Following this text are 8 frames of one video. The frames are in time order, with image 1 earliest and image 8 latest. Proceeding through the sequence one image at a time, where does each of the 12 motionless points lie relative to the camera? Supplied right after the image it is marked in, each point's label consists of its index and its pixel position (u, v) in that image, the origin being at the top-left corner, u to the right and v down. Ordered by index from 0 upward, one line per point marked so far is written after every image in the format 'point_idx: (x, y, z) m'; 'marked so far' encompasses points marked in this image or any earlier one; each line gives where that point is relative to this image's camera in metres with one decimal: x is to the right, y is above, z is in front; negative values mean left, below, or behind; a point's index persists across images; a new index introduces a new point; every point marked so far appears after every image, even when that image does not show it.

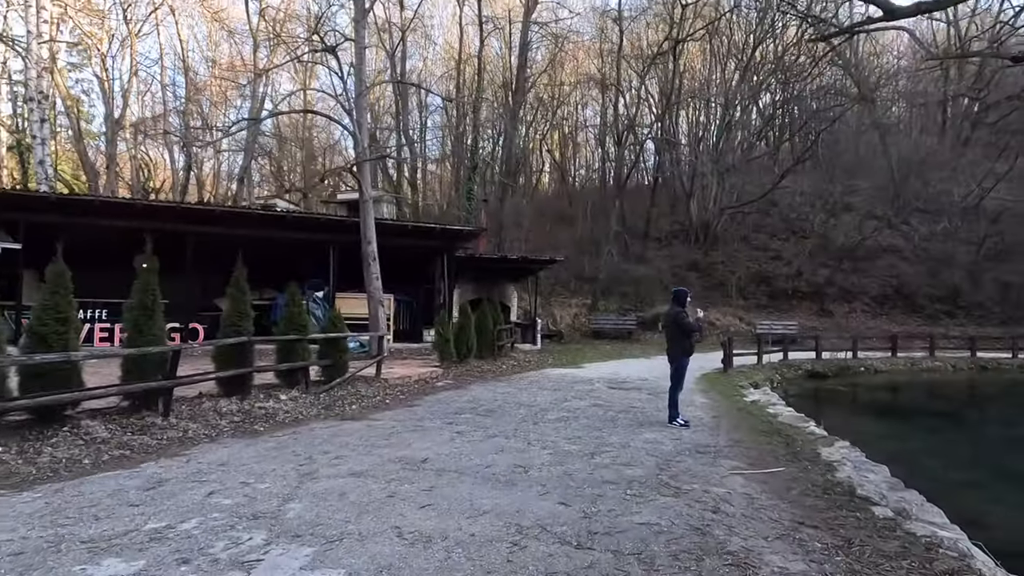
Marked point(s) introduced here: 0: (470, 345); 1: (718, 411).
0: (-0.7, -1.0, +11.4) m
1: (+2.4, -1.4, +7.7) m
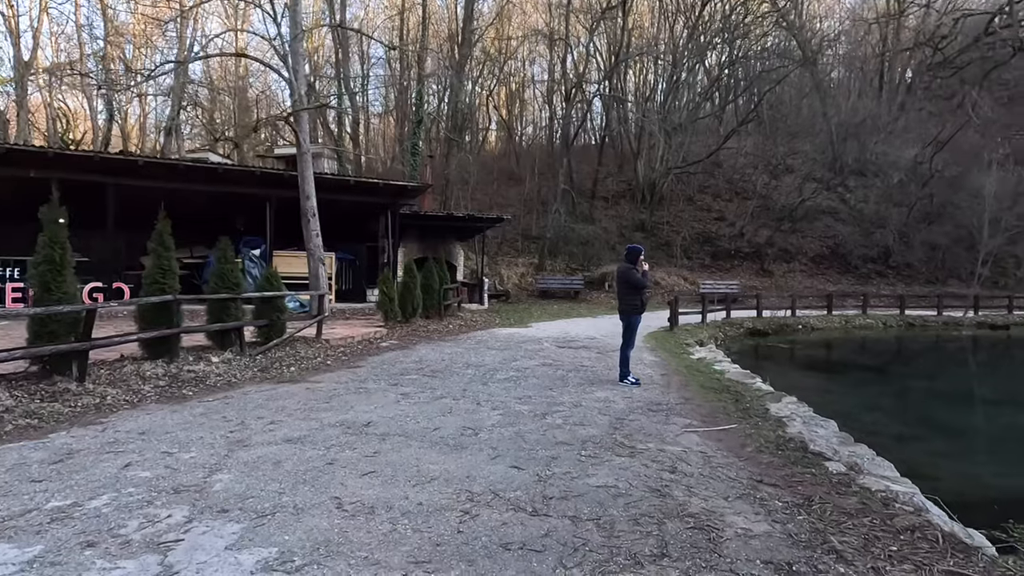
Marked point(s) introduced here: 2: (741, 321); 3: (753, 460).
0: (-1.6, -0.3, +11.0) m
1: (+1.8, -0.9, +7.7) m
2: (+5.8, -0.8, +16.6) m
3: (+1.4, -1.0, +3.8) m
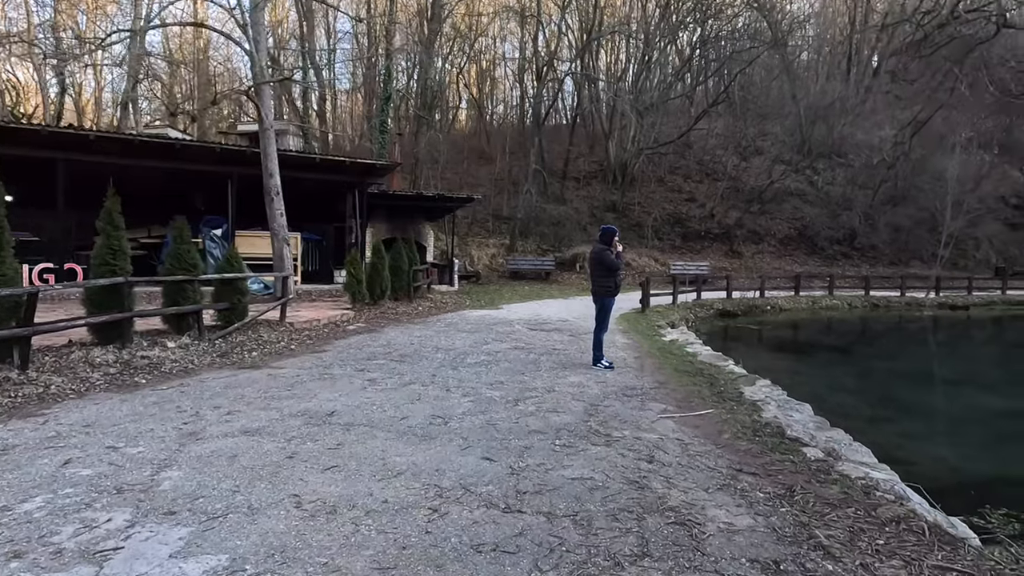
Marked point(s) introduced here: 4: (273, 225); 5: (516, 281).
0: (-2.0, 0.0, +10.8) m
1: (+1.5, -0.7, +7.6) m
2: (+5.0, -0.4, +16.7) m
3: (+1.2, -0.9, +3.7) m
4: (-4.0, +1.0, +11.0) m
5: (+0.1, +0.2, +18.8) m
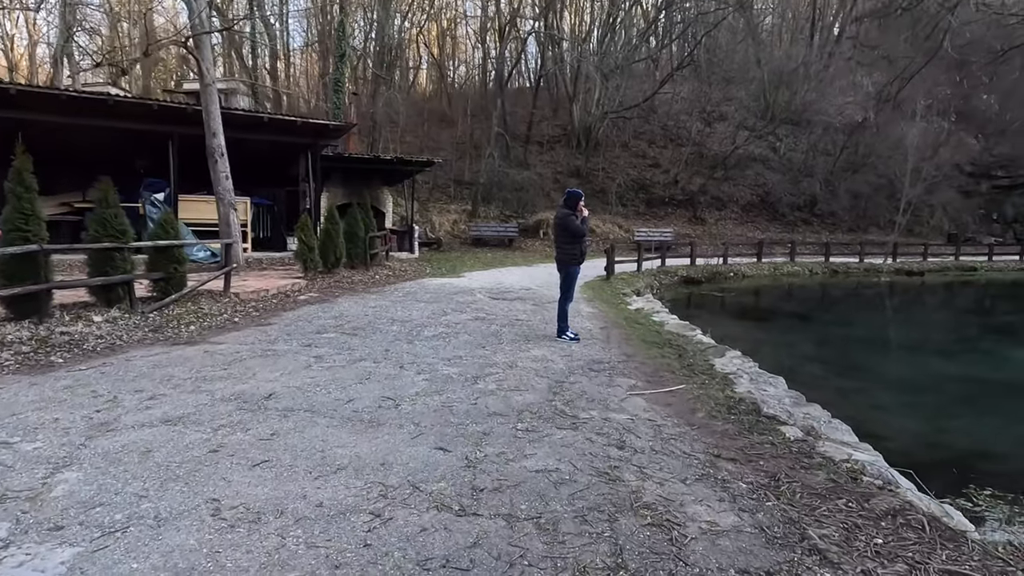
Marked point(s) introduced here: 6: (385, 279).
0: (-2.6, +0.5, +10.3) m
1: (+1.0, -0.4, +7.3) m
2: (+4.1, +0.5, +16.5) m
3: (+1.0, -0.7, +3.4) m
4: (-4.6, +1.5, +10.4) m
5: (-0.9, +1.1, +18.4) m
6: (-2.1, +0.2, +10.8) m
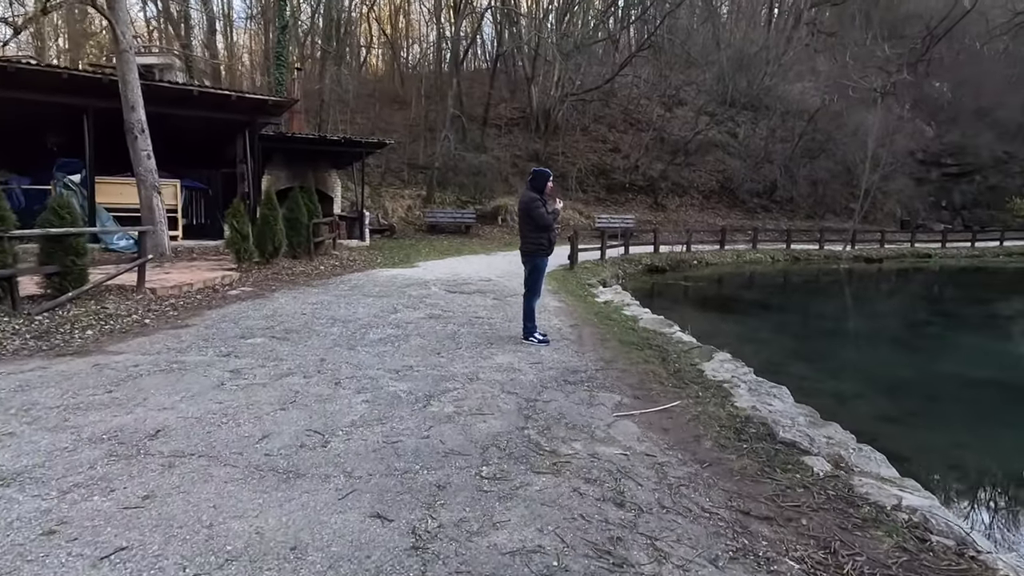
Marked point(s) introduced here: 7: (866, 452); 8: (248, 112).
0: (-3.2, +0.6, +9.3) m
1: (+0.6, -0.3, +6.6) m
2: (+3.1, +0.8, +16.0) m
3: (+0.9, -0.7, +2.7) m
4: (-5.2, +1.6, +9.2) m
5: (-2.1, +1.4, +17.5) m
6: (-2.7, +0.3, +9.9) m
7: (+1.7, -0.8, +3.1) m
8: (-4.6, +3.1, +11.5) m
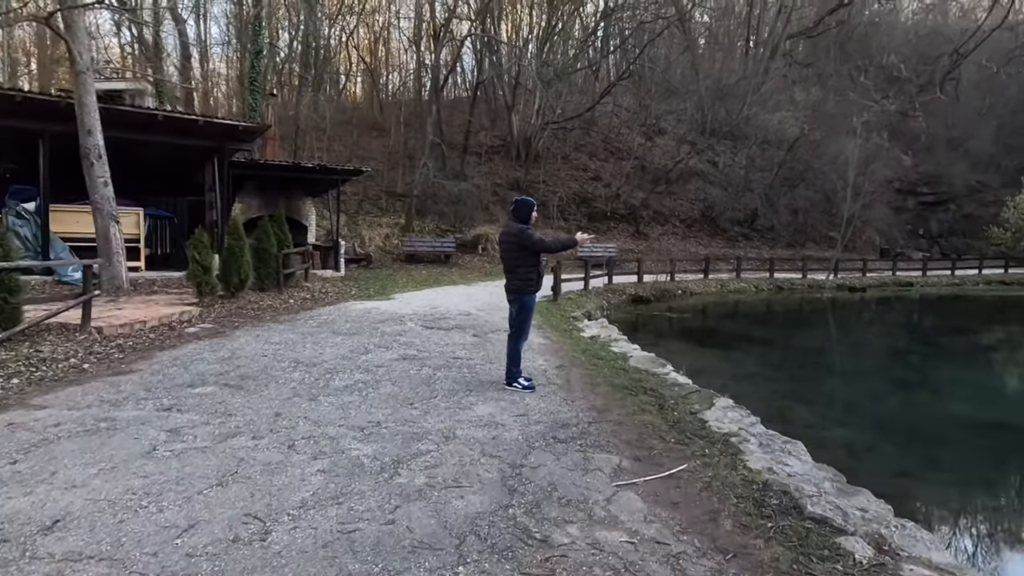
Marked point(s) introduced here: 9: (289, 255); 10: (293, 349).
0: (-3.5, +0.2, +8.7) m
1: (+0.5, -0.6, +6.1) m
2: (+2.6, 0.0, +15.6) m
3: (+0.8, -0.9, +2.3) m
4: (-5.5, +1.2, +8.7) m
5: (-2.6, +0.6, +17.0) m
6: (-3.0, -0.2, +9.3) m
7: (+1.6, -1.0, +2.6) m
8: (-4.9, +2.5, +11.0) m
9: (-3.5, +0.5, +10.4) m
10: (-1.9, -0.5, +5.8) m
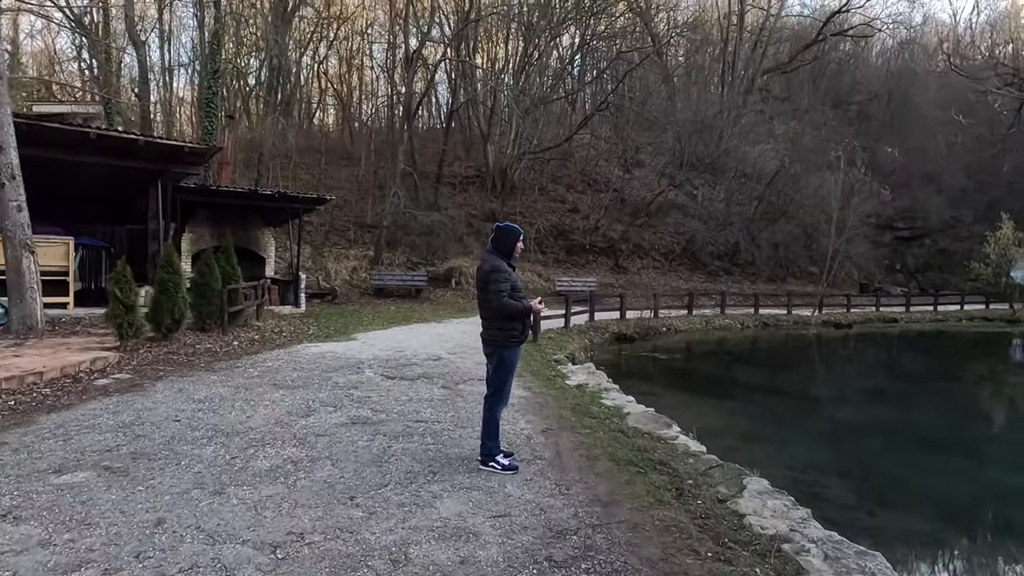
0: (-3.8, -0.3, +7.6) m
1: (+0.3, -1.0, +5.1) m
2: (+2.1, -0.8, +14.7) m
3: (+0.8, -1.1, +1.2) m
4: (-5.7, +0.7, +7.5) m
5: (-3.2, -0.3, +15.9) m
6: (-3.3, -0.7, +8.2) m
7: (+1.5, -1.1, +1.7) m
8: (-5.3, +1.9, +10.0) m
9: (-3.8, 0.0, +9.3) m
10: (-2.1, -0.9, +4.7) m
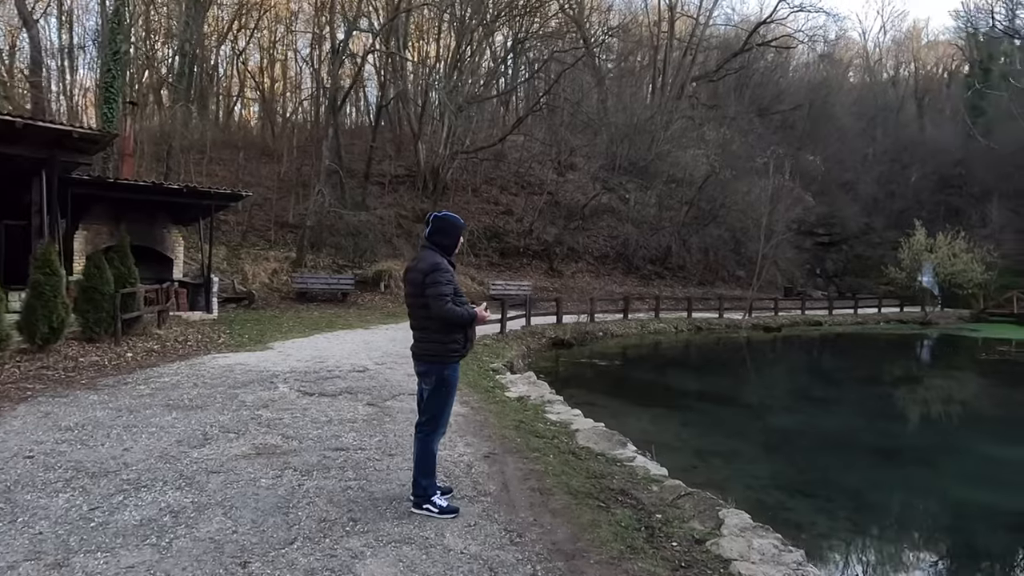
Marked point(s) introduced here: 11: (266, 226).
0: (-4.4, -0.3, +6.5) m
1: (-0.2, -1.0, +4.5) m
2: (+0.6, -0.9, +14.2) m
3: (+0.7, -1.1, +0.7) m
4: (-6.4, +0.7, +6.3) m
5: (-4.7, -0.4, +14.8) m
6: (-4.0, -0.7, +7.2) m
7: (+1.5, -1.1, +1.2) m
8: (-6.2, +1.9, +8.8) m
9: (-4.7, -0.1, +8.2) m
10: (-2.5, -0.9, +3.9) m
11: (-7.0, +1.7, +18.9) m
